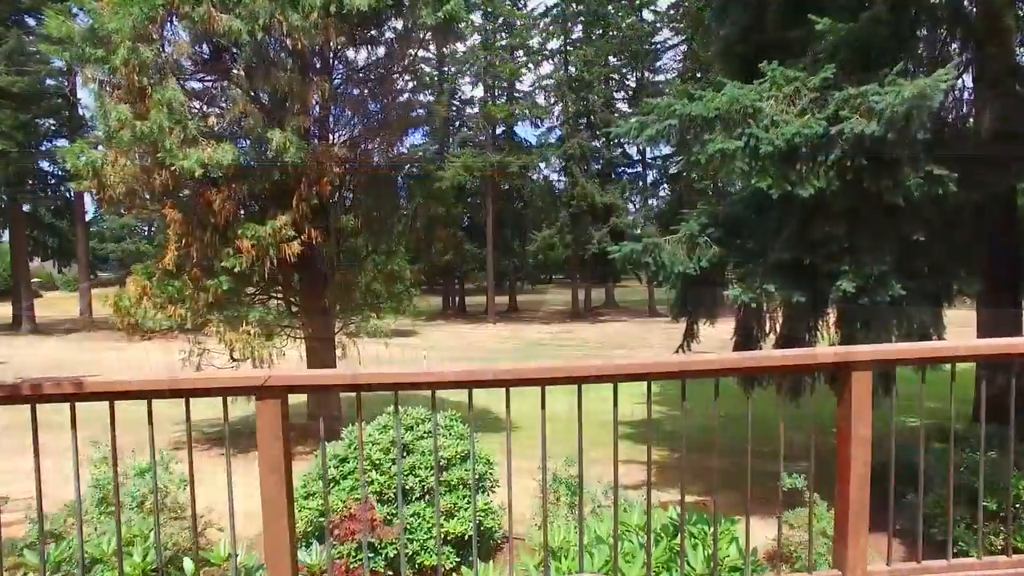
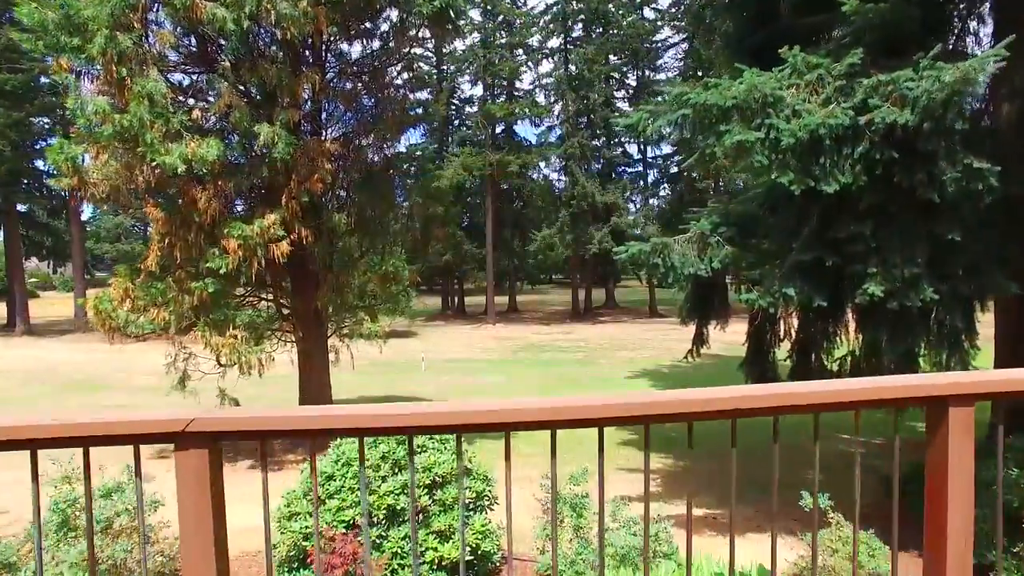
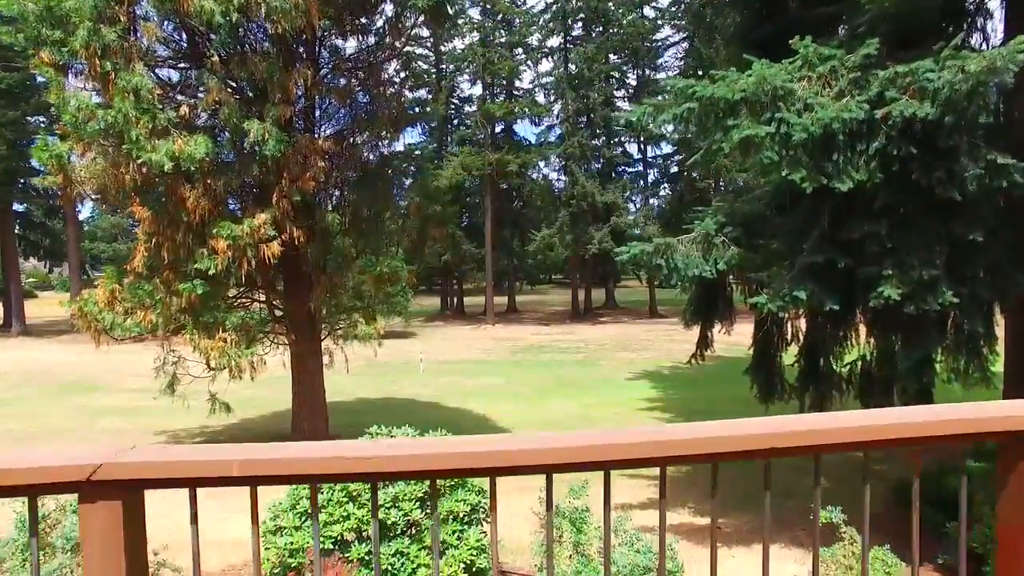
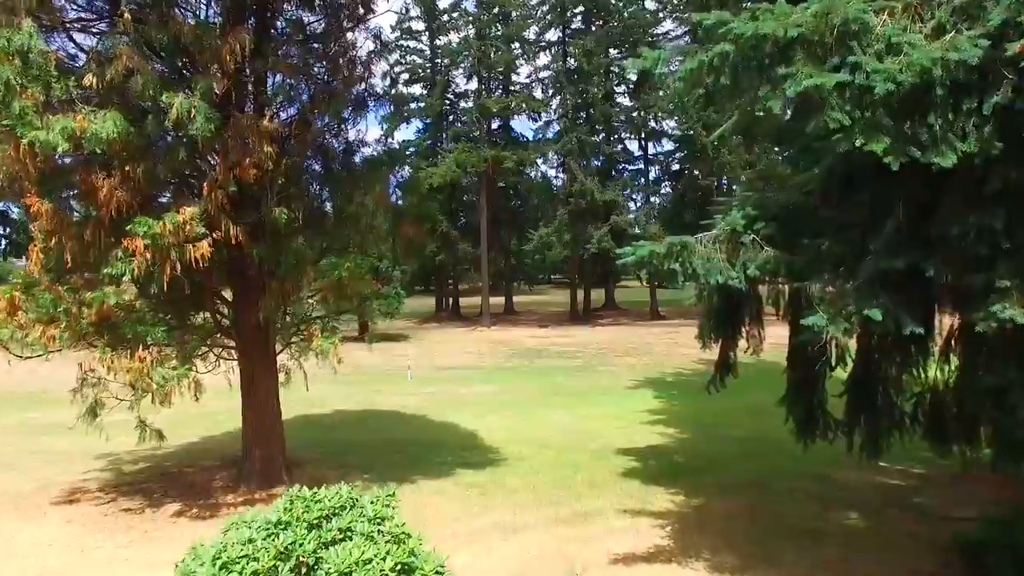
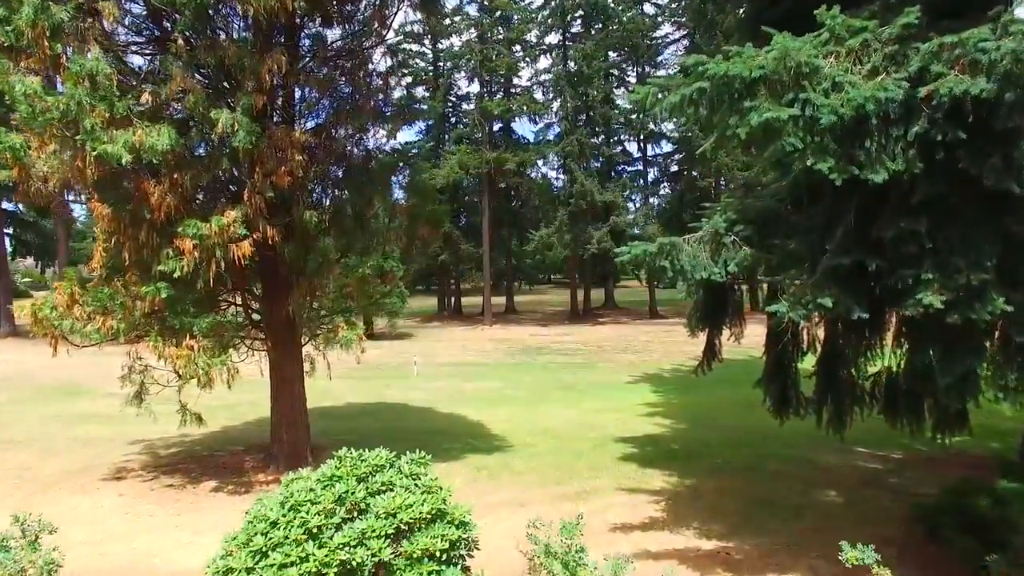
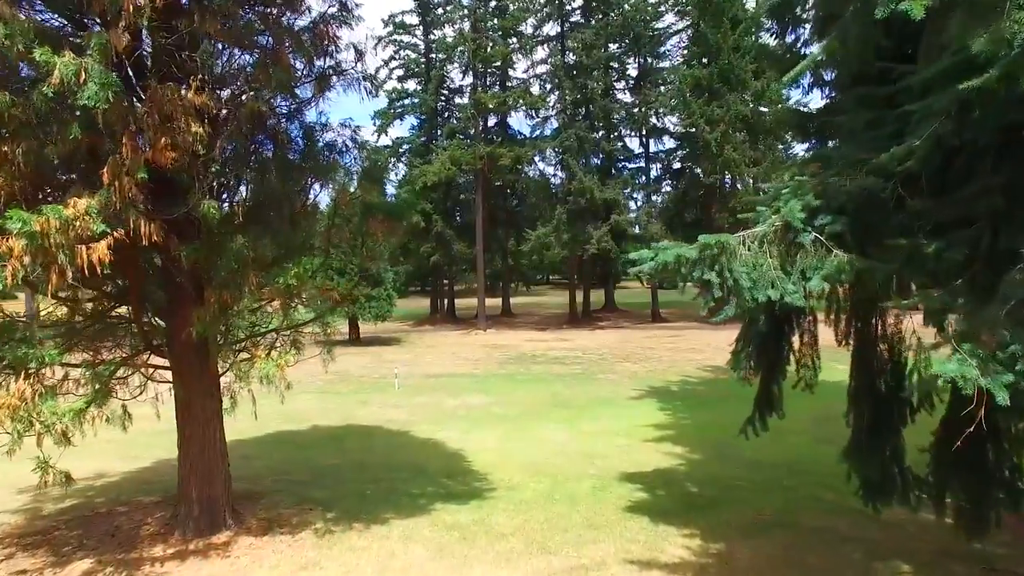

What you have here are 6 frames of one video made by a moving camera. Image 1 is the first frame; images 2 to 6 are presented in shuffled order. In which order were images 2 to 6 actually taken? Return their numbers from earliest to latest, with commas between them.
2, 3, 5, 4, 6
